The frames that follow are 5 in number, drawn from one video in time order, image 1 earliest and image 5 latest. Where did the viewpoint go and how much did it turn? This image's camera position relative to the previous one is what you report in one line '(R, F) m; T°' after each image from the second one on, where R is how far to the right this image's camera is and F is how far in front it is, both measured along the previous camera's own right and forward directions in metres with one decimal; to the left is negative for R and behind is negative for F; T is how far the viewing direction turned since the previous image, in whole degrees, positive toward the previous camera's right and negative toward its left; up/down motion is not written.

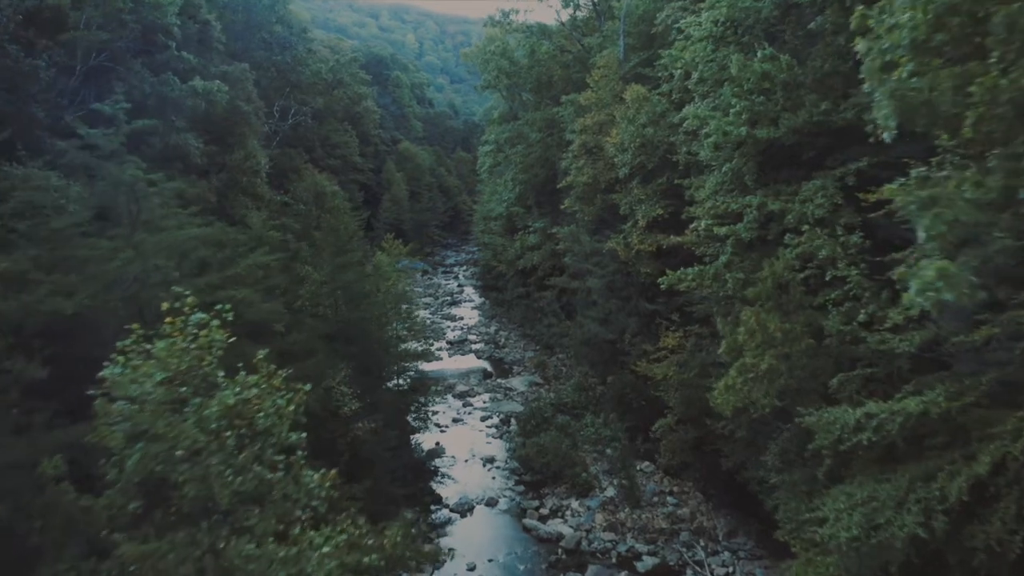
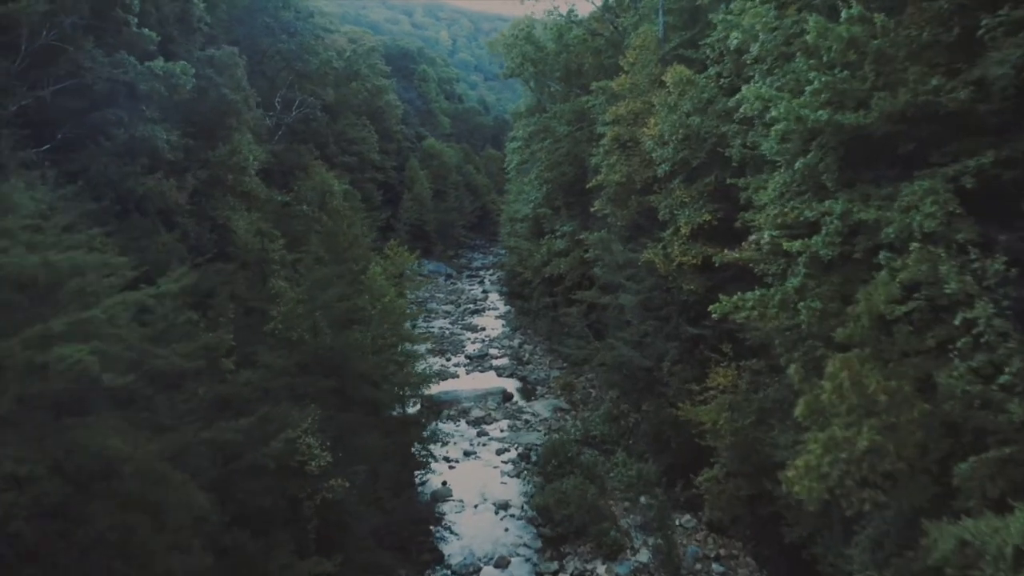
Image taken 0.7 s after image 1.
(+0.3, +2.7) m; -2°
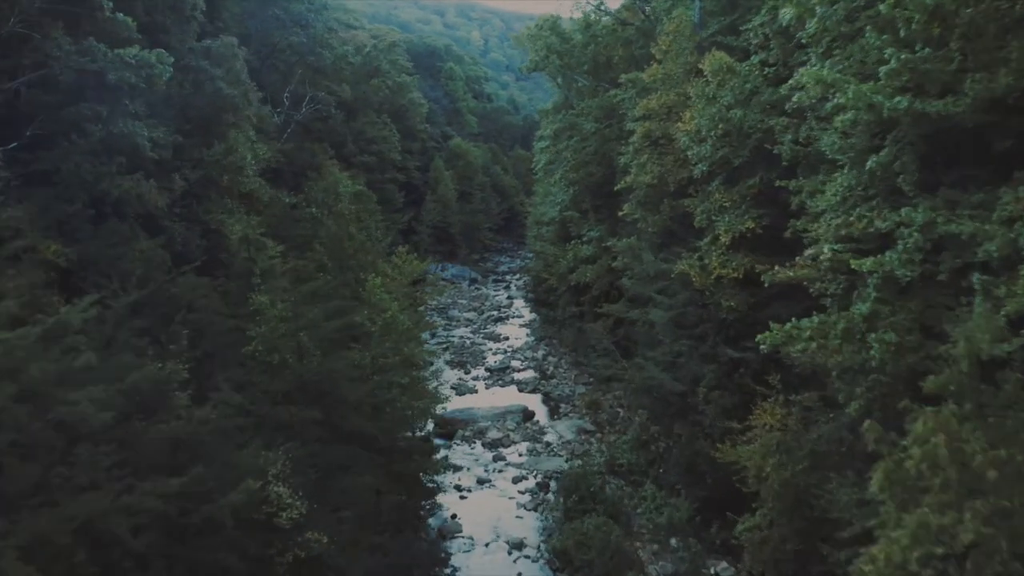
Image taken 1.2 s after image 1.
(+0.2, +1.7) m; -2°
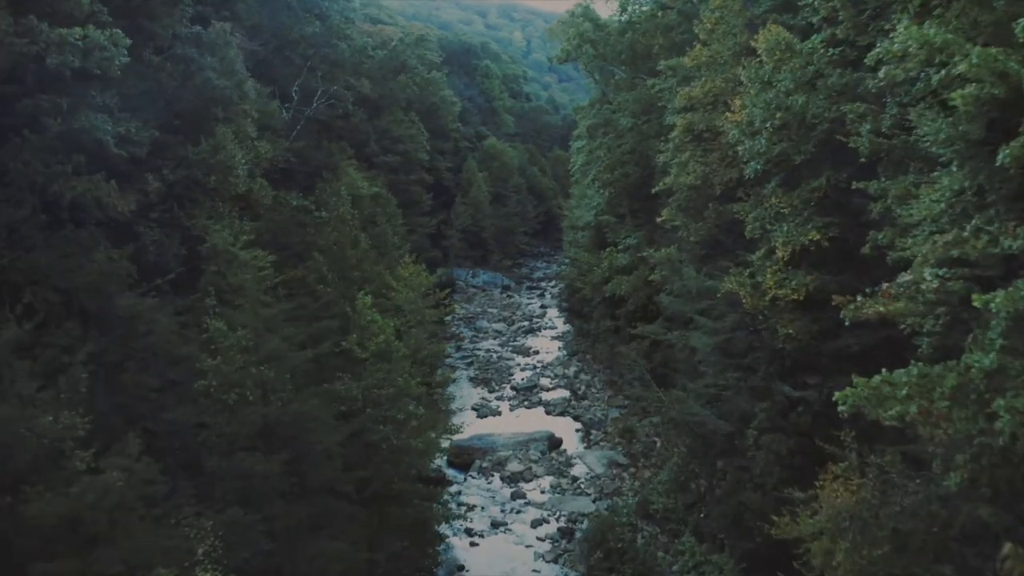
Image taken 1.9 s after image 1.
(+0.4, +2.0) m; -3°
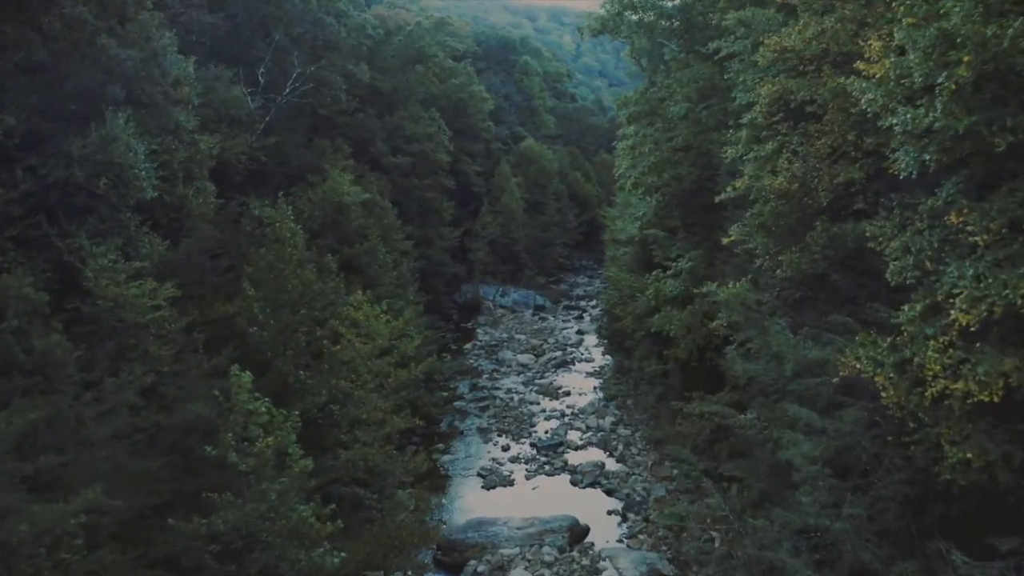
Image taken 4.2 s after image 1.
(+0.6, +4.4) m; -3°
